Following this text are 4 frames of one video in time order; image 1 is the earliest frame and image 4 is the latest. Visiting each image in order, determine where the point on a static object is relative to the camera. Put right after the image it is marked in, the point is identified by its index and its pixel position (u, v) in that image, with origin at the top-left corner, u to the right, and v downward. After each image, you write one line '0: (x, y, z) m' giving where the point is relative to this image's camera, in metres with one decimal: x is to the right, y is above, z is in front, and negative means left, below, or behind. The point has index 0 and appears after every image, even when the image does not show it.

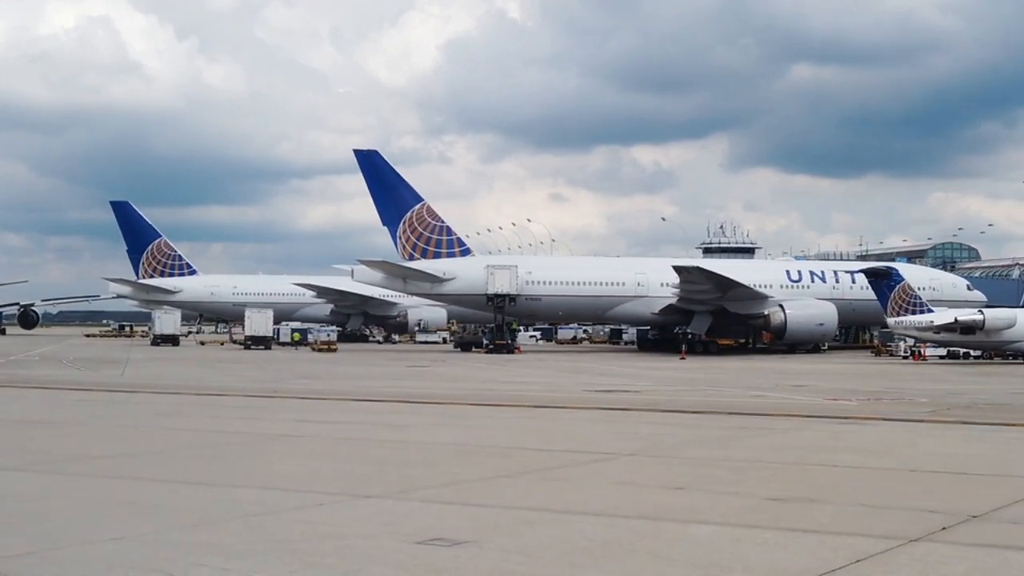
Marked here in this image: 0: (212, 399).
0: (-5.6, -2.1, +19.7) m
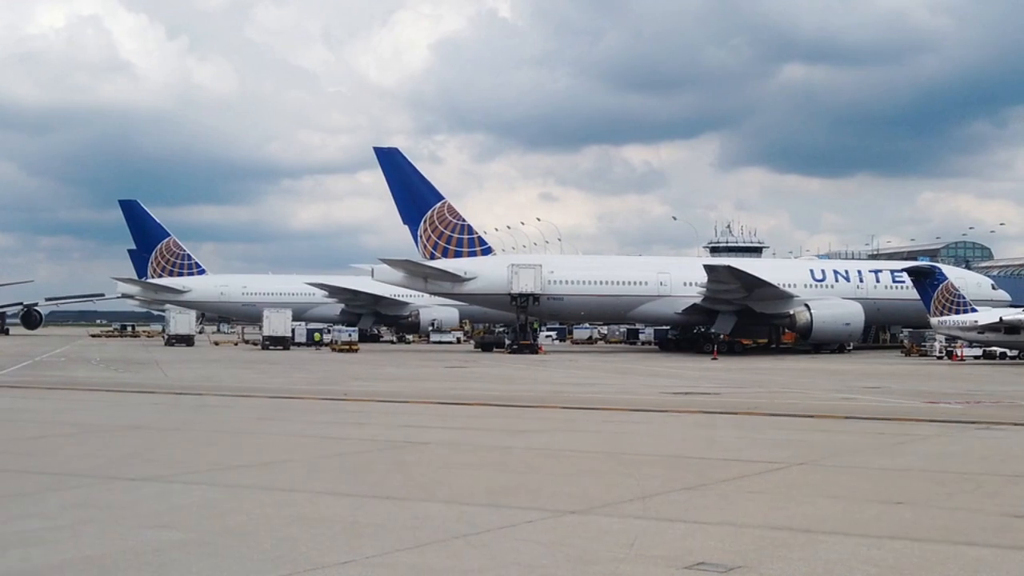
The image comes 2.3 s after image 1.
0: (-4.2, -2.0, +19.0) m
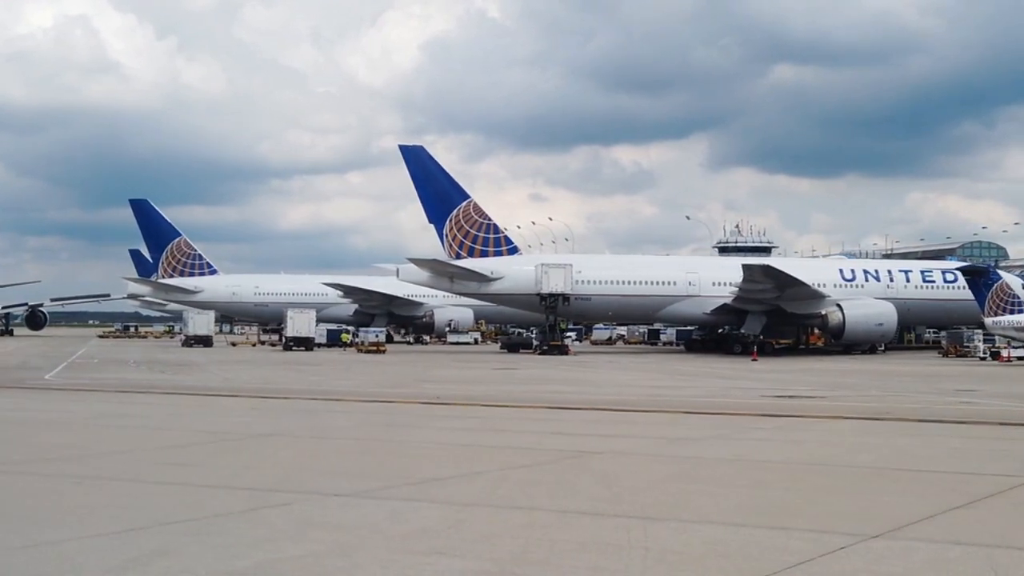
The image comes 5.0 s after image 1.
0: (-2.4, -2.0, +18.3) m
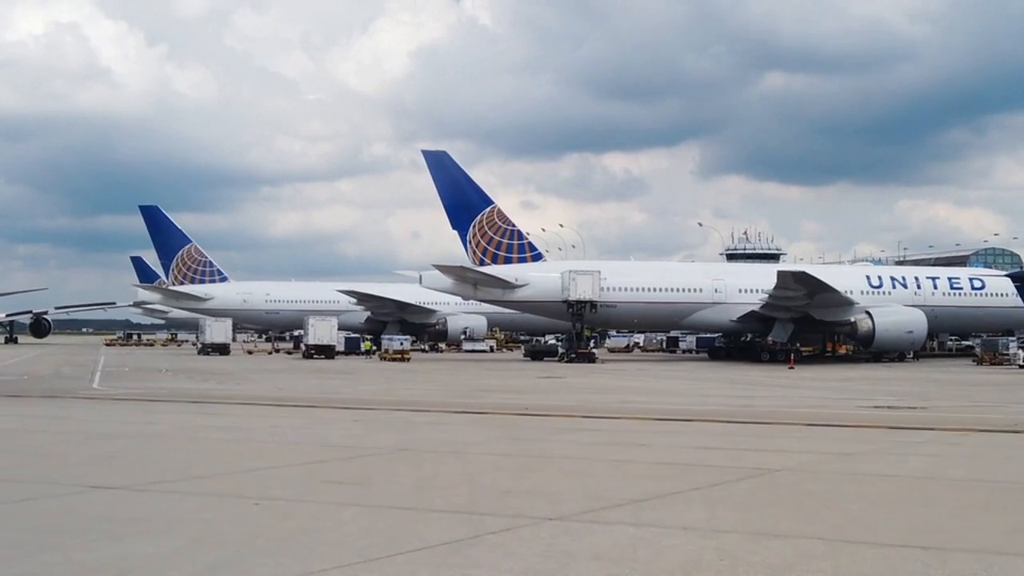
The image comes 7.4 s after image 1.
0: (-0.8, -2.2, +17.6) m
